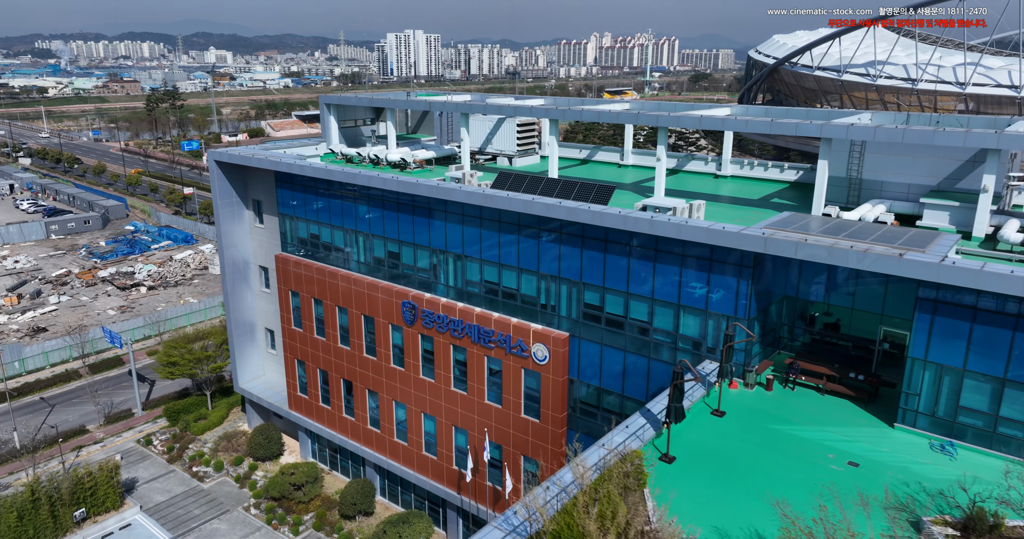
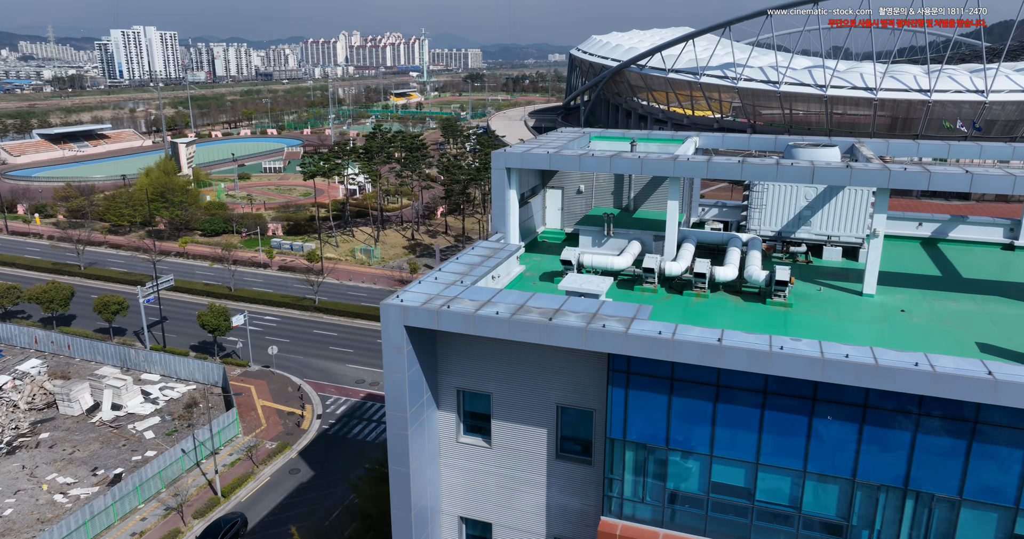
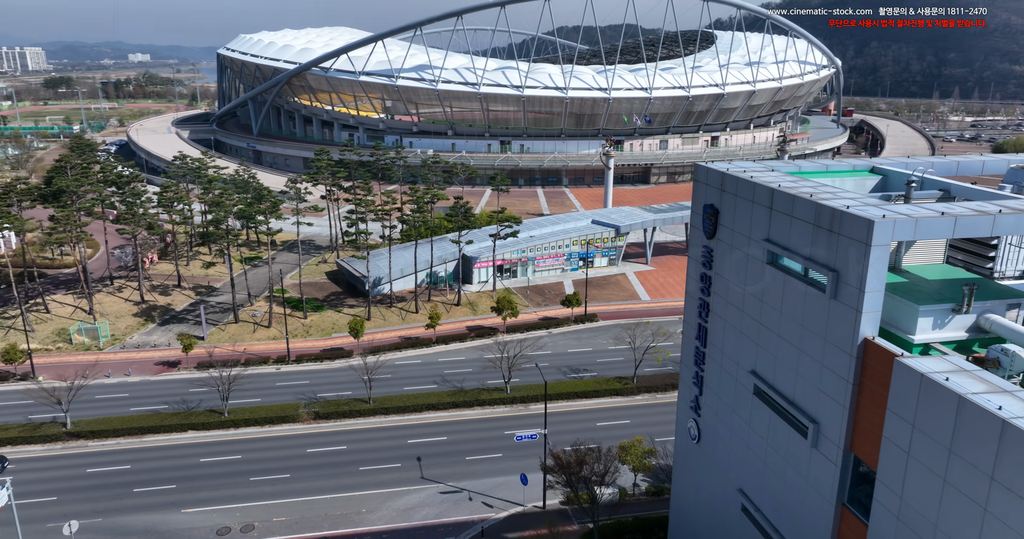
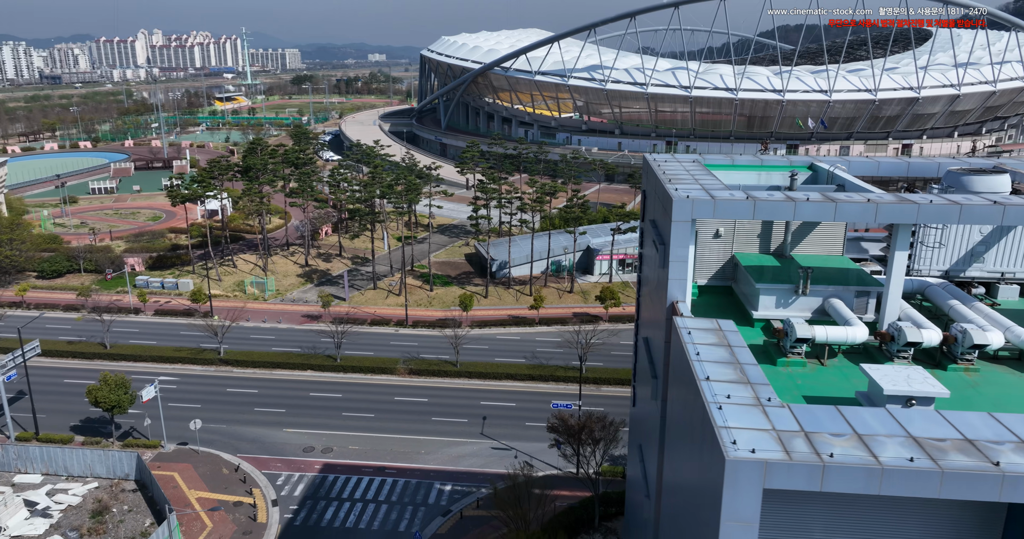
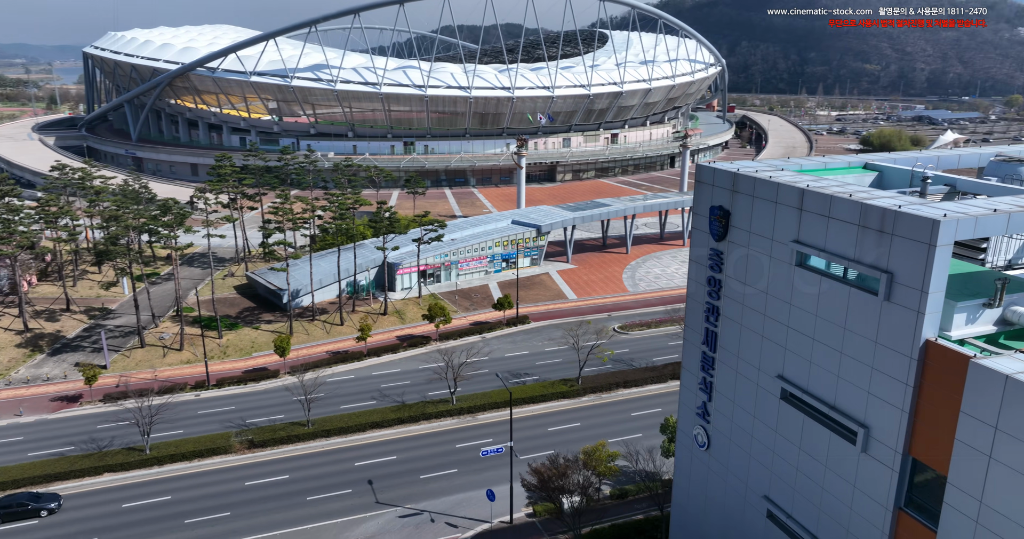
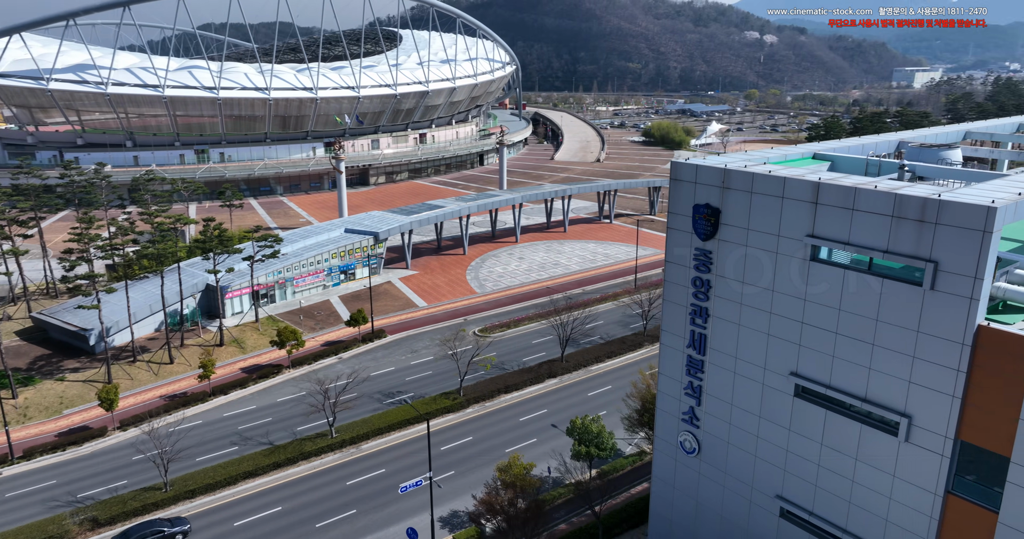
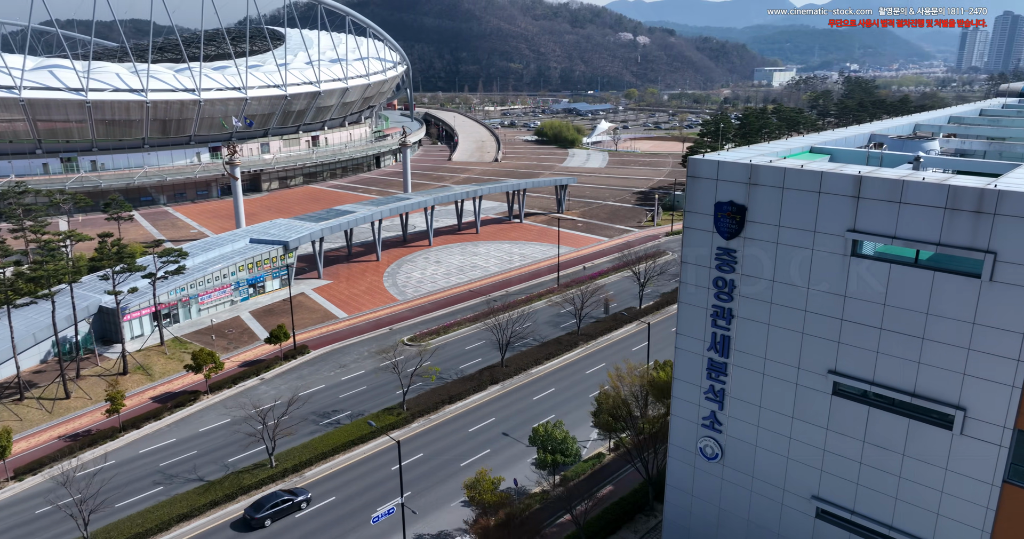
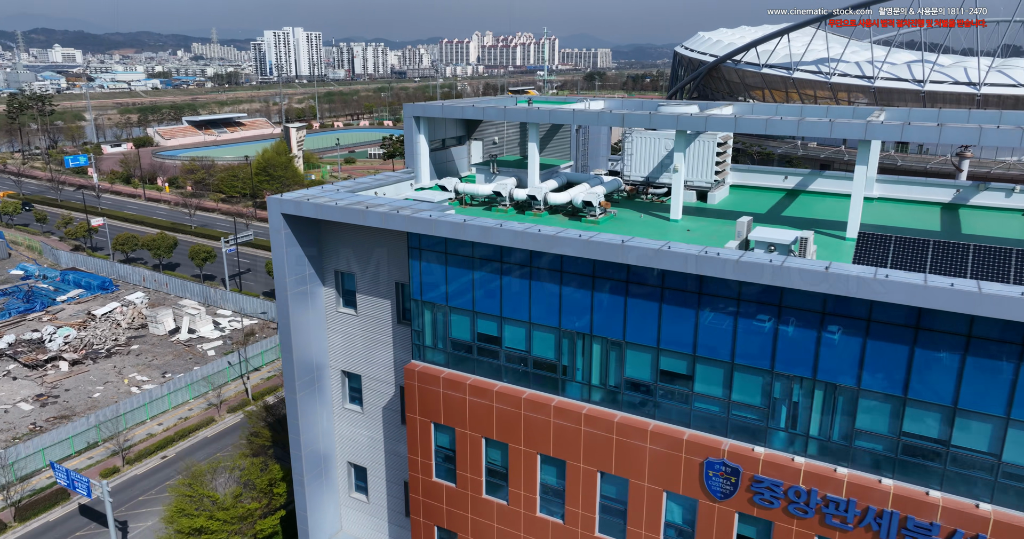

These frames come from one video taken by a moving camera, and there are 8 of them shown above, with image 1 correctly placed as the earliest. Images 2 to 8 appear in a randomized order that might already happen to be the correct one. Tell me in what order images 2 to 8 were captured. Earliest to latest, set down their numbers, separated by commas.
8, 2, 4, 3, 5, 6, 7
